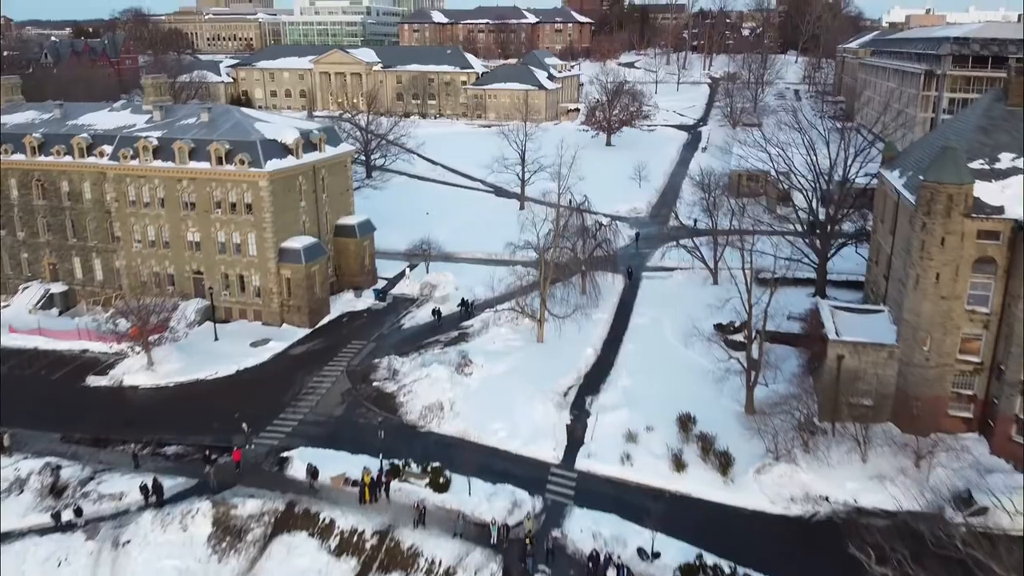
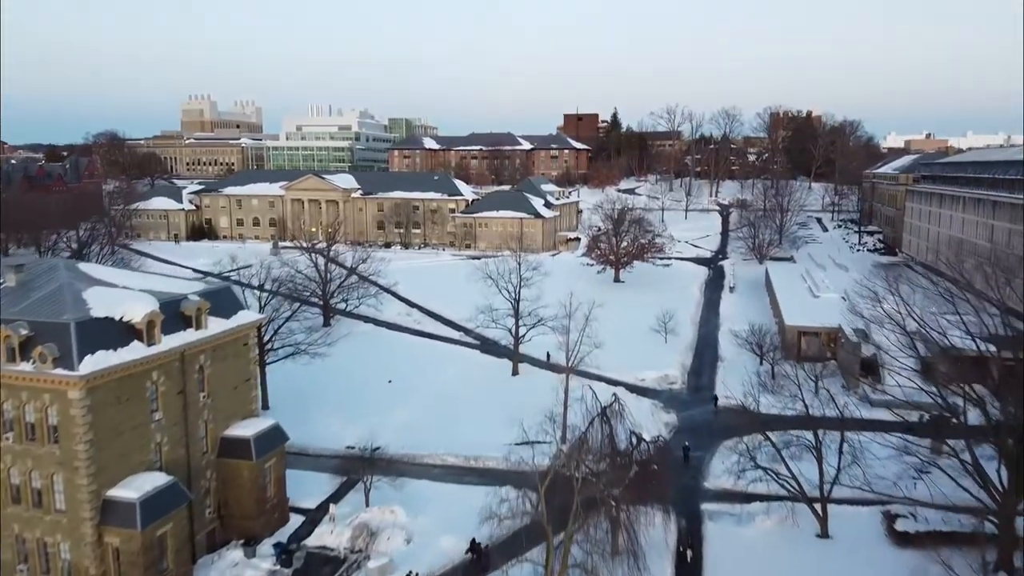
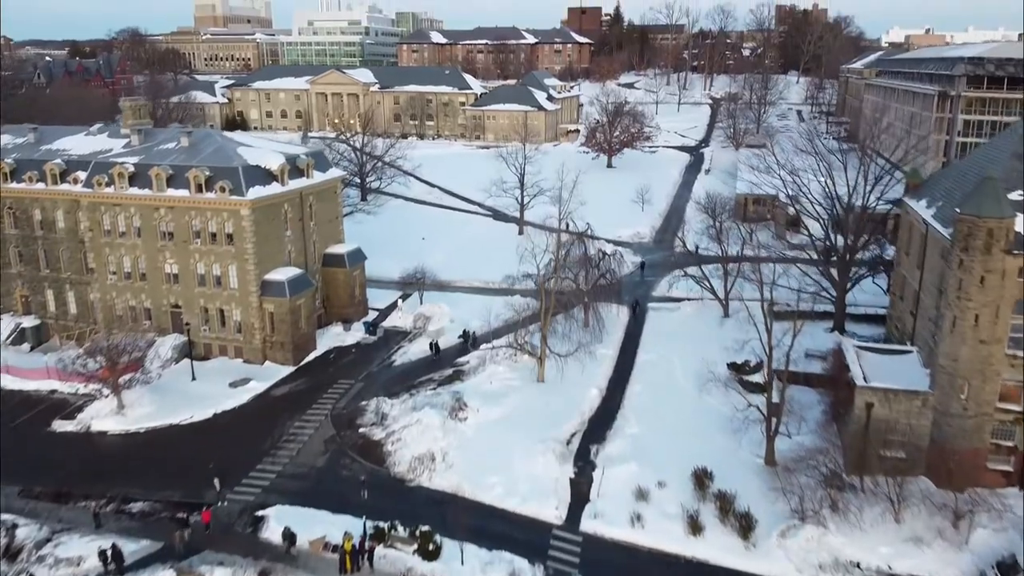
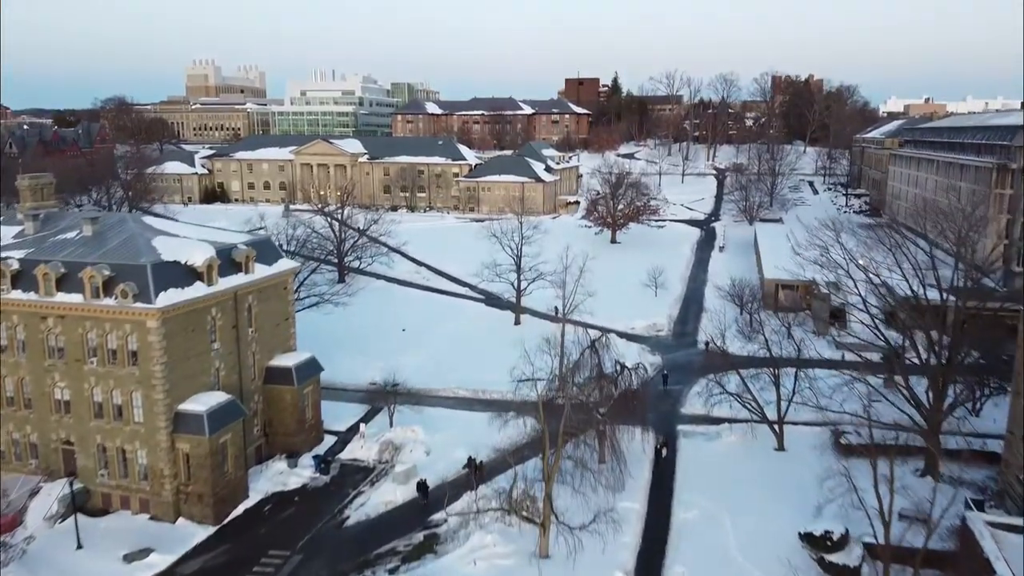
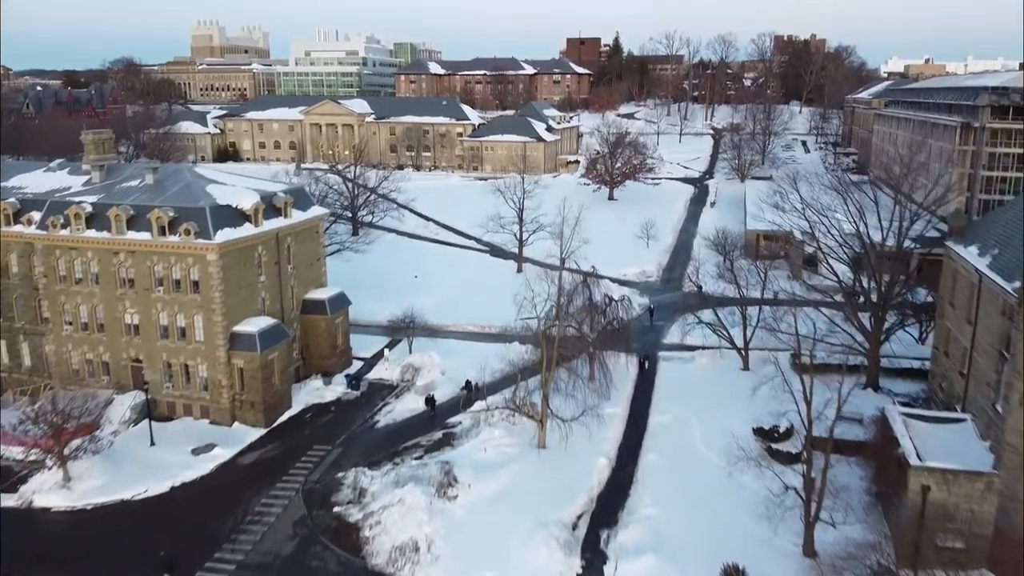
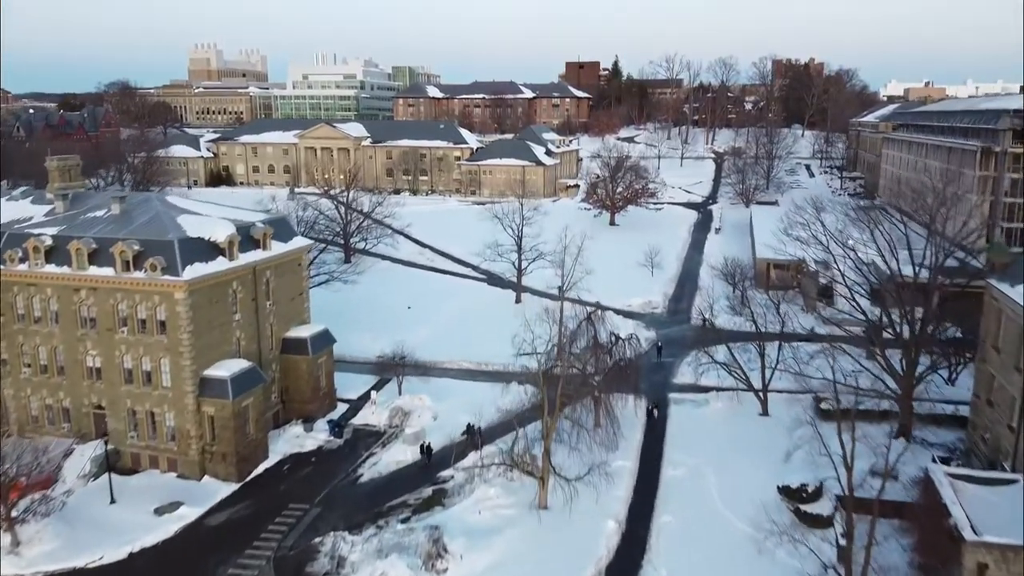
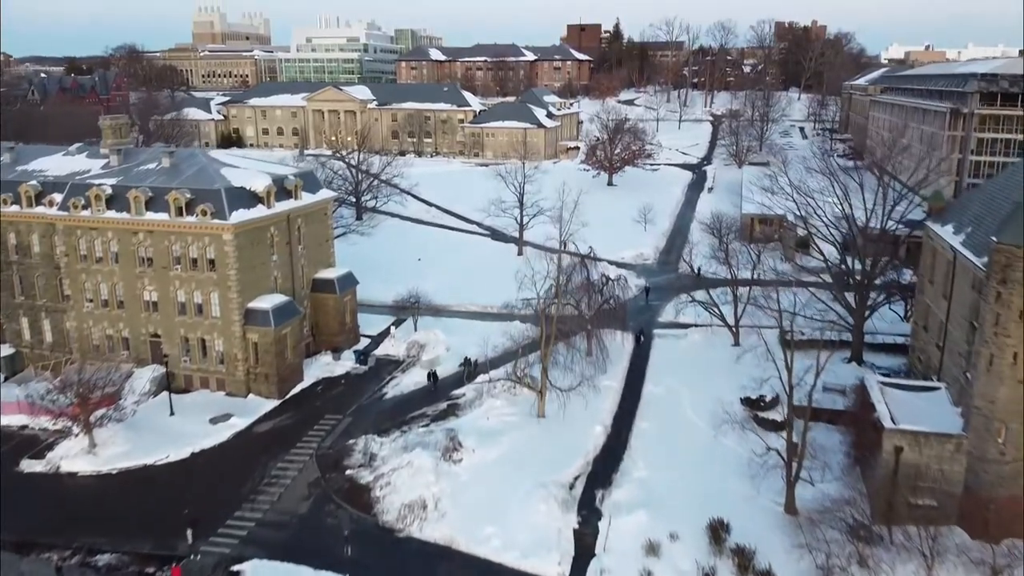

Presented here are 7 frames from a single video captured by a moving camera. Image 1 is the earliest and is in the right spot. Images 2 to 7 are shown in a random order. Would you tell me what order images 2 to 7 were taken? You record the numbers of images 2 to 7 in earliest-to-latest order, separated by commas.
3, 7, 5, 6, 4, 2
